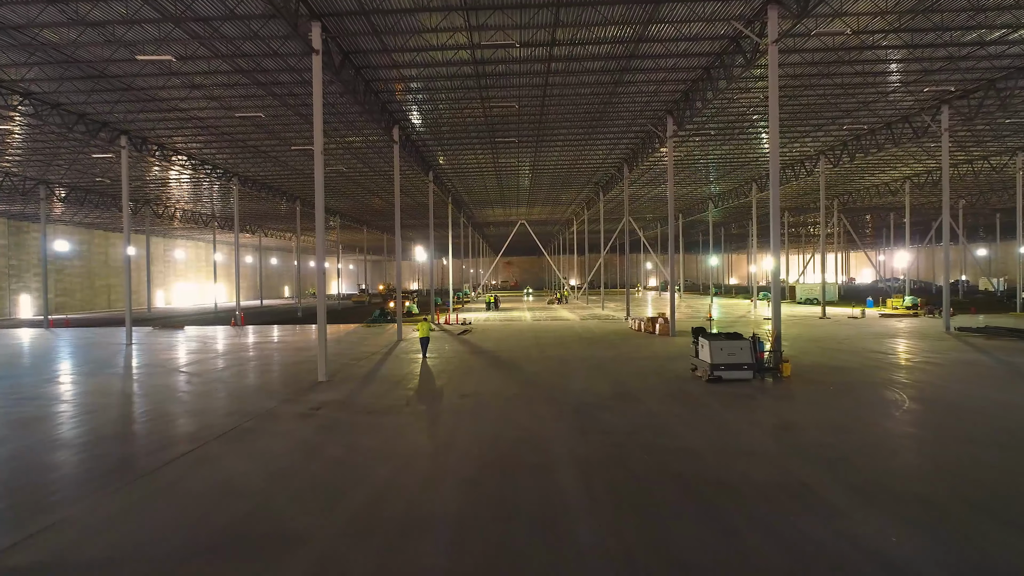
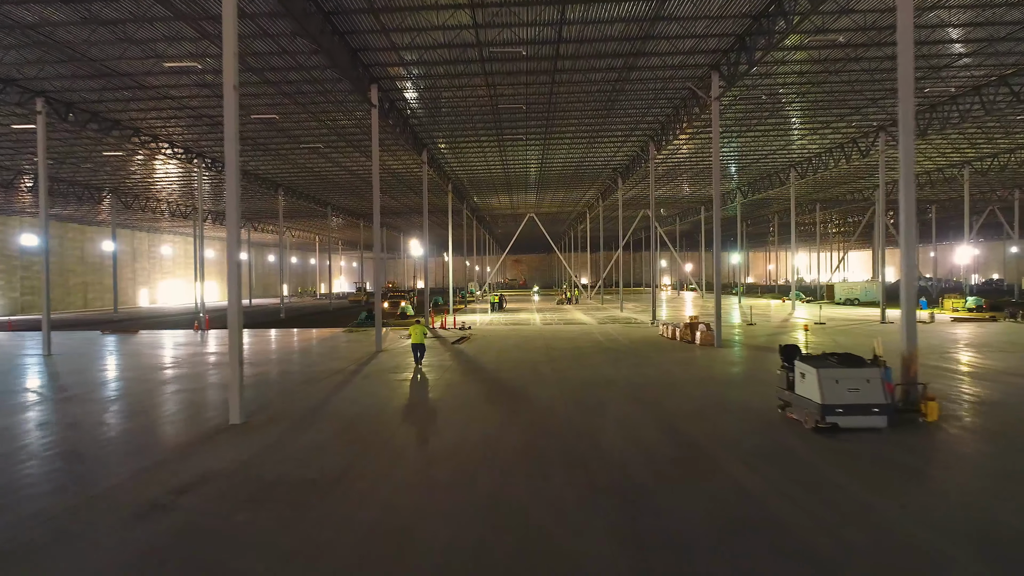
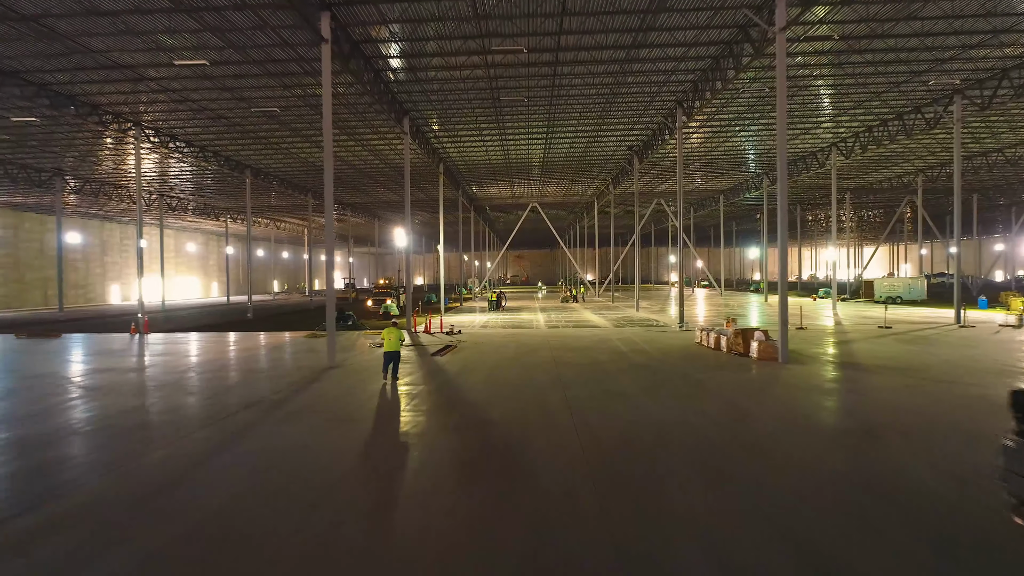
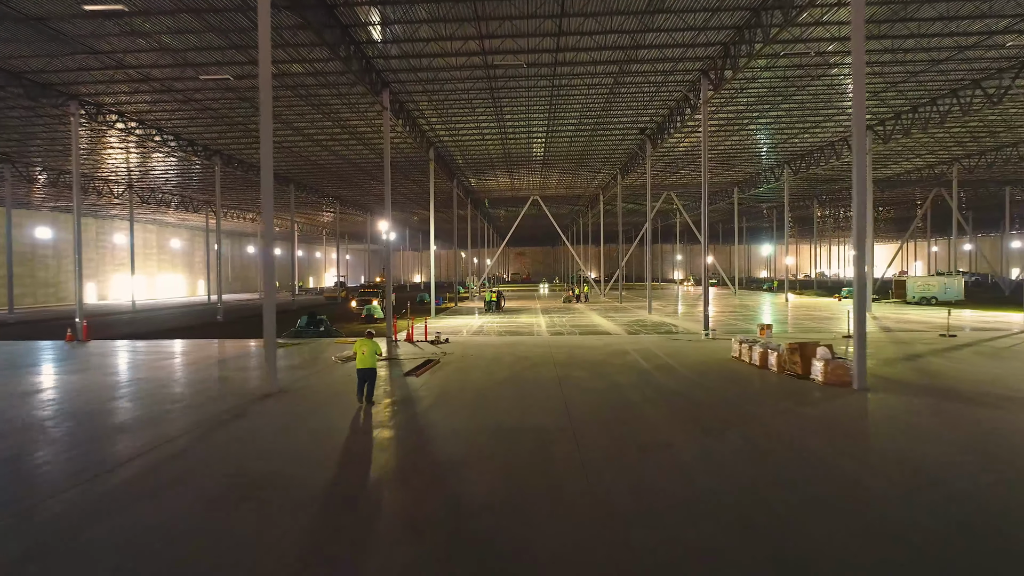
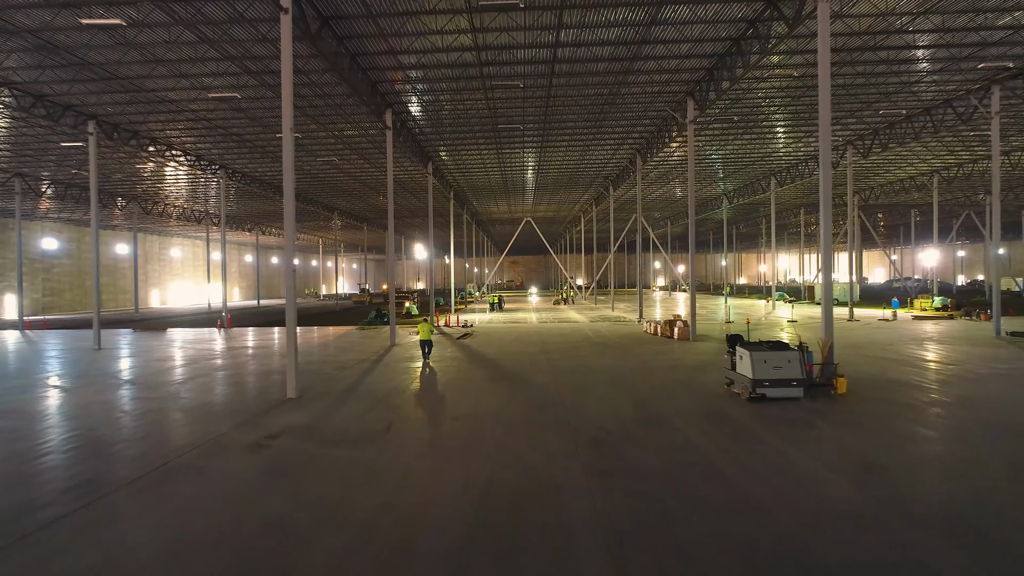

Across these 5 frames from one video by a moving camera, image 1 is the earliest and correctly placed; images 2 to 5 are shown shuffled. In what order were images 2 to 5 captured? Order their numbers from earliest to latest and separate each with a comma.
5, 2, 3, 4
